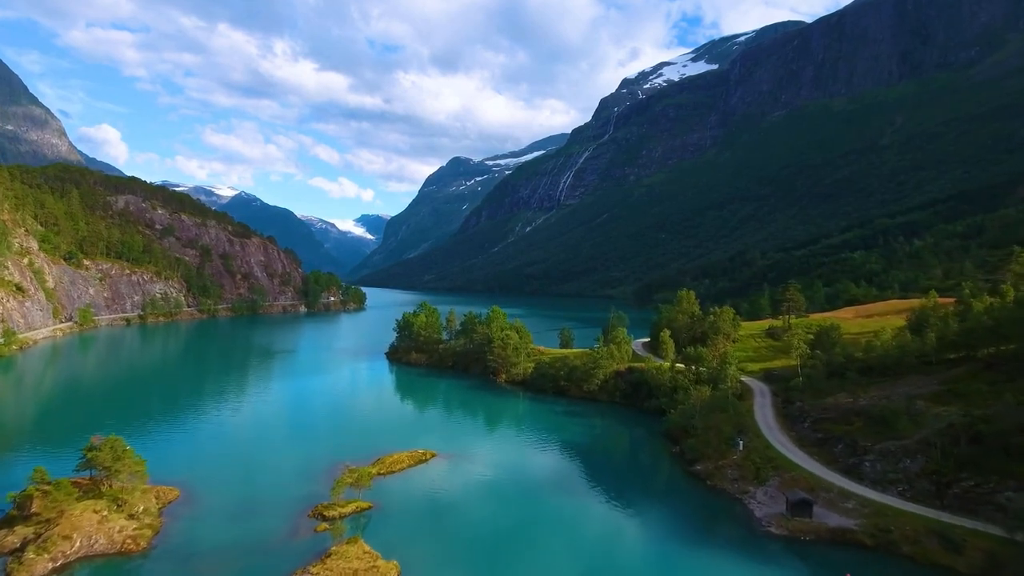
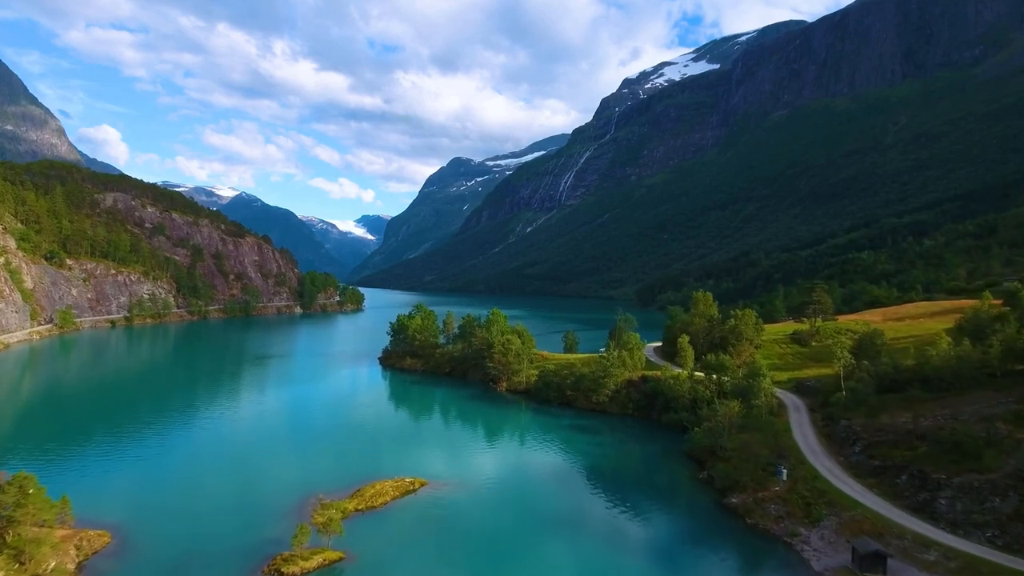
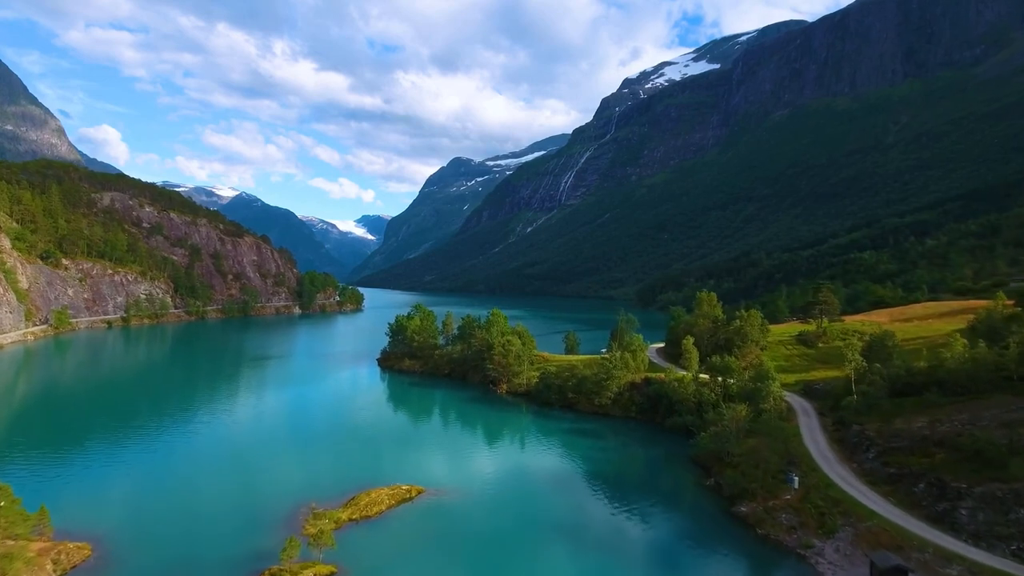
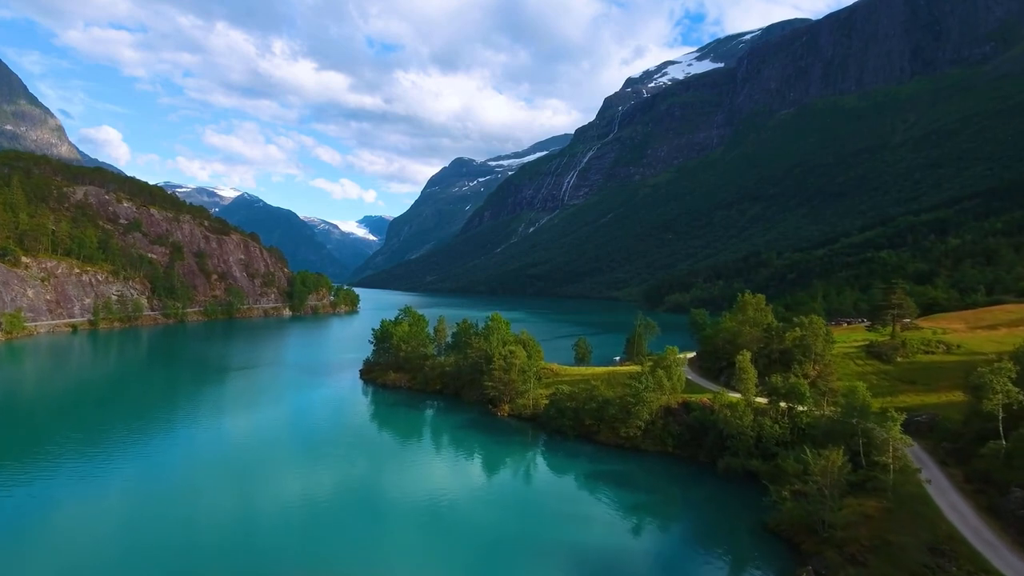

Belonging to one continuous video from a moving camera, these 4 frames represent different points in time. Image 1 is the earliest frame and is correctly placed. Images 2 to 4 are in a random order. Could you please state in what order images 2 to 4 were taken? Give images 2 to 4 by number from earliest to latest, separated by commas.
2, 3, 4
